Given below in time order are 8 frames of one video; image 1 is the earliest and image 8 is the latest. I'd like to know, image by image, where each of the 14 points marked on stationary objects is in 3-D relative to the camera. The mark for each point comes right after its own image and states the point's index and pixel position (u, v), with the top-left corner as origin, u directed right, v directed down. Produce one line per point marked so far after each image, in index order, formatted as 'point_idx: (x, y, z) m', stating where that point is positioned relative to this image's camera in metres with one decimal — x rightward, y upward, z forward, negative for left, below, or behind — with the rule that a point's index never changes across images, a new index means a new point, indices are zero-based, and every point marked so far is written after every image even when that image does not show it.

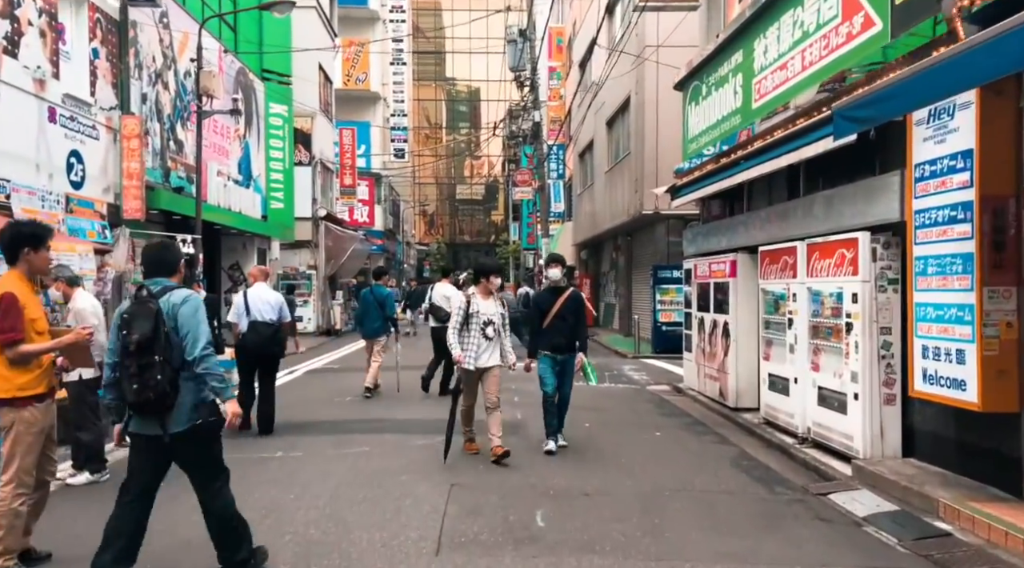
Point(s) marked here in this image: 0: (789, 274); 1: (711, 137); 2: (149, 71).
0: (+2.8, +0.1, +8.7) m
1: (+2.7, +2.0, +11.6) m
2: (-6.6, +3.9, +15.3) m
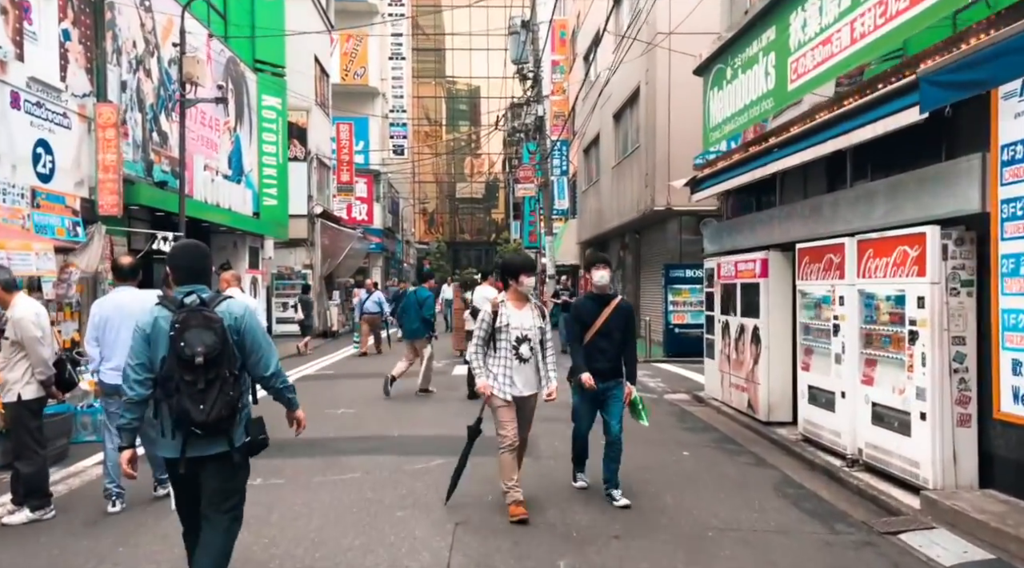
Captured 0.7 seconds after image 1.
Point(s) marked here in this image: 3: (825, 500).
0: (+2.9, +0.1, +7.7) m
1: (+2.8, +2.0, +10.6) m
2: (-6.5, +3.8, +14.3) m
3: (+2.4, -1.7, +6.5) m
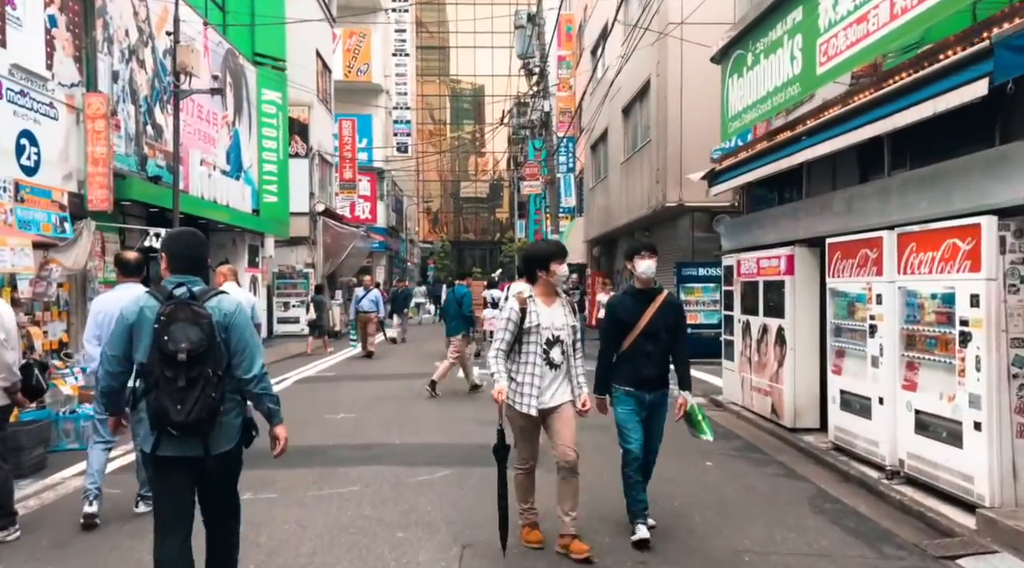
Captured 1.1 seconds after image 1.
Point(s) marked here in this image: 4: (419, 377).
0: (+3.0, +0.1, +7.1) m
1: (+2.9, +2.0, +10.0) m
2: (-6.3, +3.9, +13.8) m
3: (+2.5, -1.6, +5.9) m
4: (-1.6, -1.6, +14.6) m
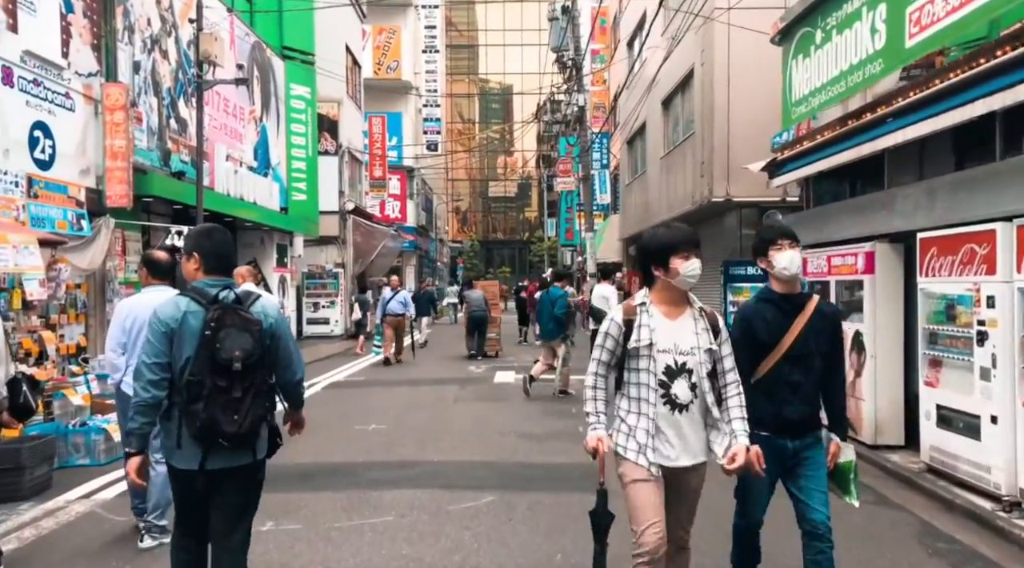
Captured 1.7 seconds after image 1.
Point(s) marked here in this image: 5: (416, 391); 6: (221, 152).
0: (+3.4, +0.1, +6.2) m
1: (+3.4, +2.0, +9.1) m
2: (-5.7, +3.9, +13.1) m
3: (+2.9, -1.6, +5.0) m
4: (-1.0, -1.6, +13.8) m
5: (-1.5, -1.6, +12.9) m
6: (-5.6, +2.5, +16.2) m
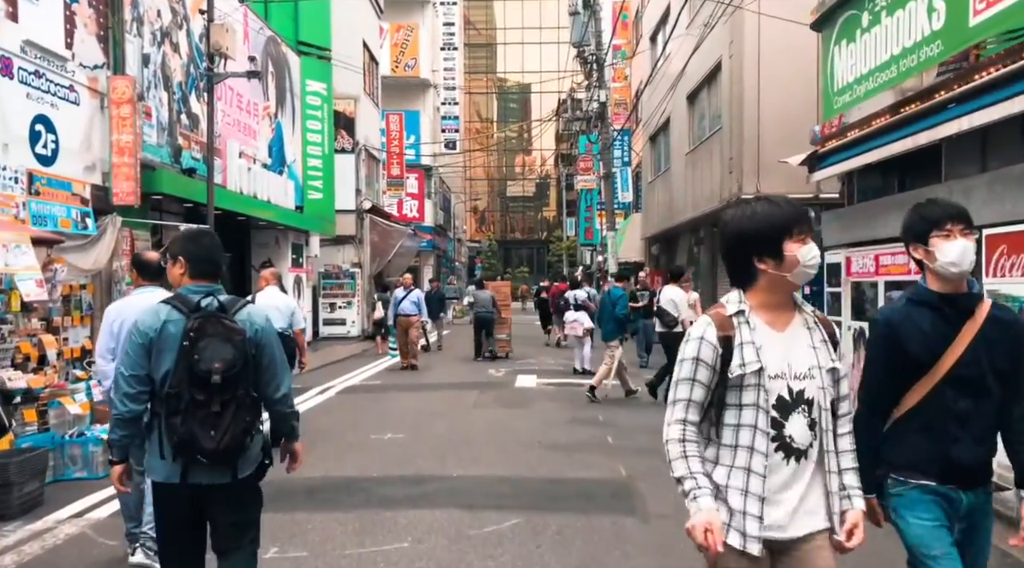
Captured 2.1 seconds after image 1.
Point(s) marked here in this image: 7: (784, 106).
0: (+3.6, +0.1, +5.6) m
1: (+3.7, +2.0, +8.4) m
2: (-5.4, +3.8, +12.7) m
3: (+3.0, -1.7, +4.4) m
4: (-0.6, -1.6, +13.3) m
5: (-1.2, -1.6, +12.4) m
6: (-5.2, +2.5, +15.7) m
7: (+5.4, +3.5, +16.8) m
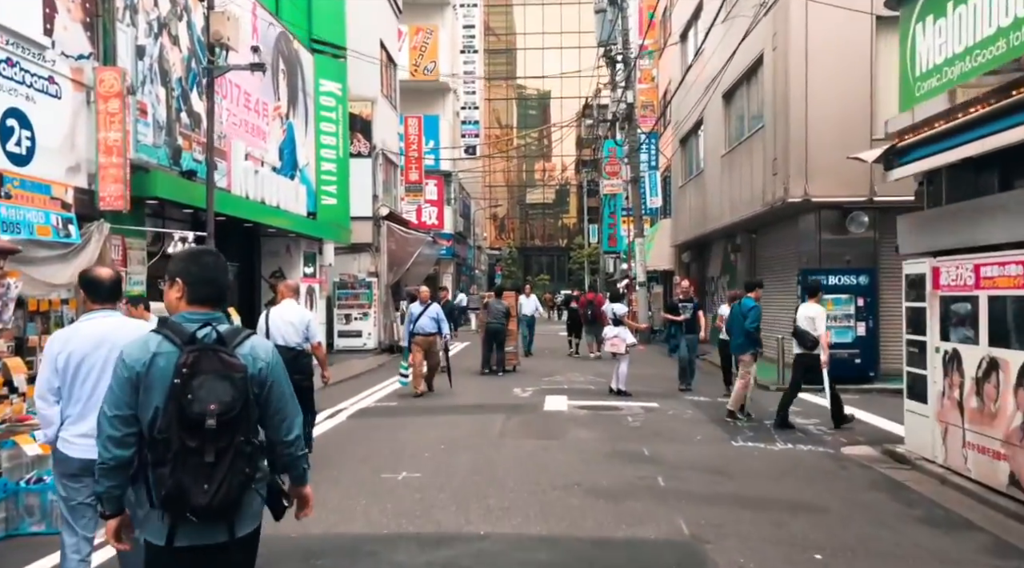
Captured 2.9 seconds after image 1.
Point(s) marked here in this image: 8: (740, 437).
0: (+3.8, 0.0, +4.3) m
1: (+4.0, +1.9, +7.2) m
2: (-5.0, +3.7, +11.6) m
3: (+3.2, -1.8, +3.1) m
4: (-0.2, -1.8, +12.1) m
5: (-0.8, -1.8, +11.2) m
6: (-4.7, +2.3, +14.7) m
7: (+5.9, +3.3, +15.5) m
8: (+2.7, -1.8, +10.0) m
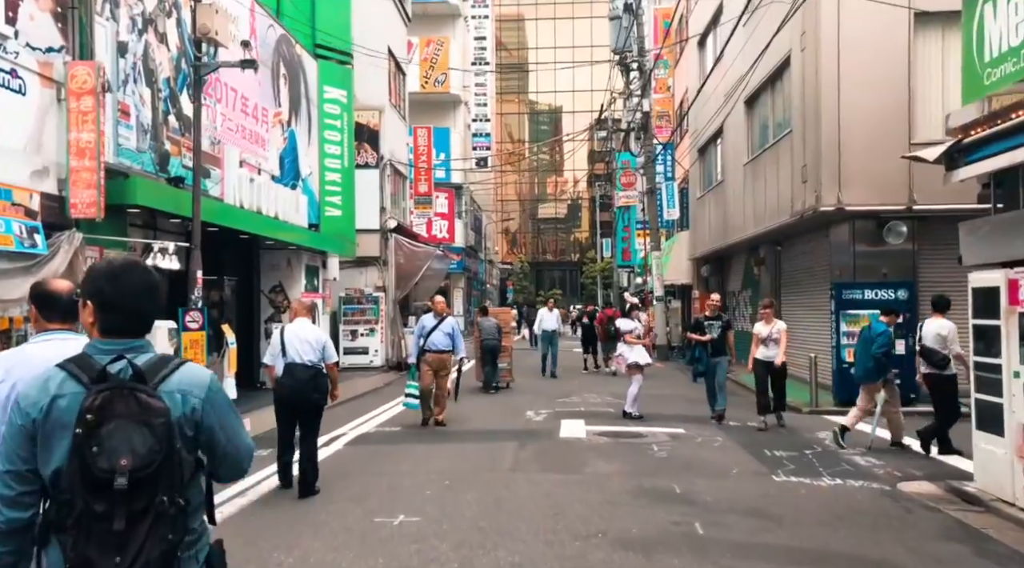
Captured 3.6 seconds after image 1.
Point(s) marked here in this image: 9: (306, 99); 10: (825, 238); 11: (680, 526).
0: (+3.9, -0.1, +3.2) m
1: (+4.1, +1.8, +6.2) m
2: (-4.8, +3.5, +10.8) m
3: (+3.3, -1.8, +2.1) m
4: (0.0, -2.0, +11.0) m
5: (-0.6, -2.0, +10.2) m
6: (-4.5, +2.1, +13.8) m
7: (+6.1, +3.1, +14.5) m
8: (+2.8, -2.0, +8.9) m
9: (-4.4, +4.0, +18.1) m
10: (+5.8, +0.8, +15.9) m
11: (+1.3, -1.9, +6.6) m
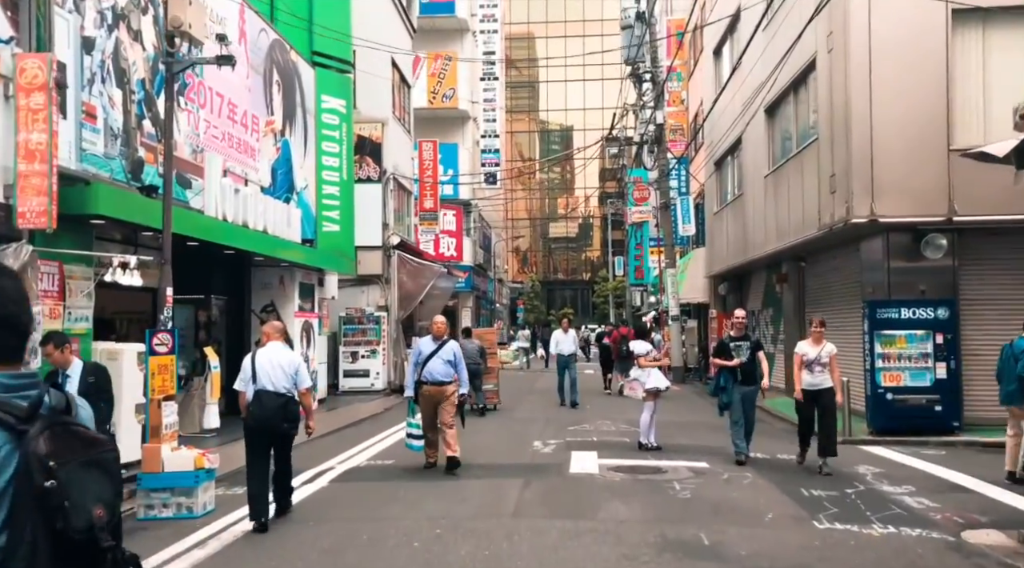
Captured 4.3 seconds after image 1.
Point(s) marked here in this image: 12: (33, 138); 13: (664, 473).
0: (+3.8, -0.1, +2.1) m
1: (+4.0, +1.7, +5.1) m
2: (-4.8, +3.3, +9.9) m
3: (+3.2, -1.8, +0.9) m
4: (0.0, -2.2, +9.9) m
5: (-0.6, -2.2, +9.1) m
6: (-4.4, +1.8, +12.8) m
7: (+6.2, +2.8, +13.4) m
8: (+2.9, -2.1, +7.8) m
9: (-4.3, +3.6, +17.2) m
10: (+5.9, +0.5, +14.7) m
11: (+1.3, -2.0, +5.4) m
12: (-4.5, +1.4, +8.0) m
13: (+1.8, -2.2, +9.9) m
